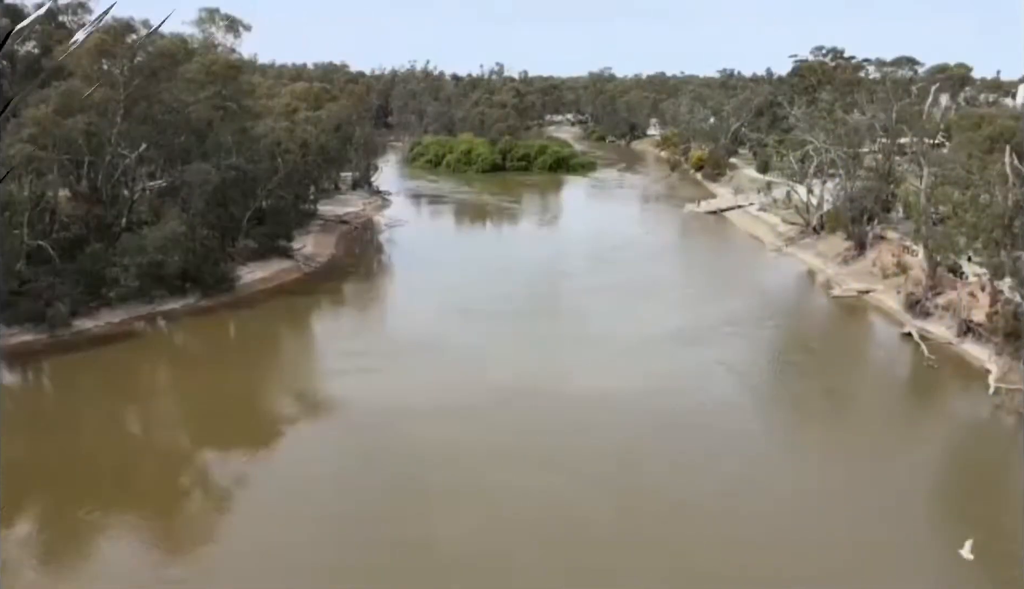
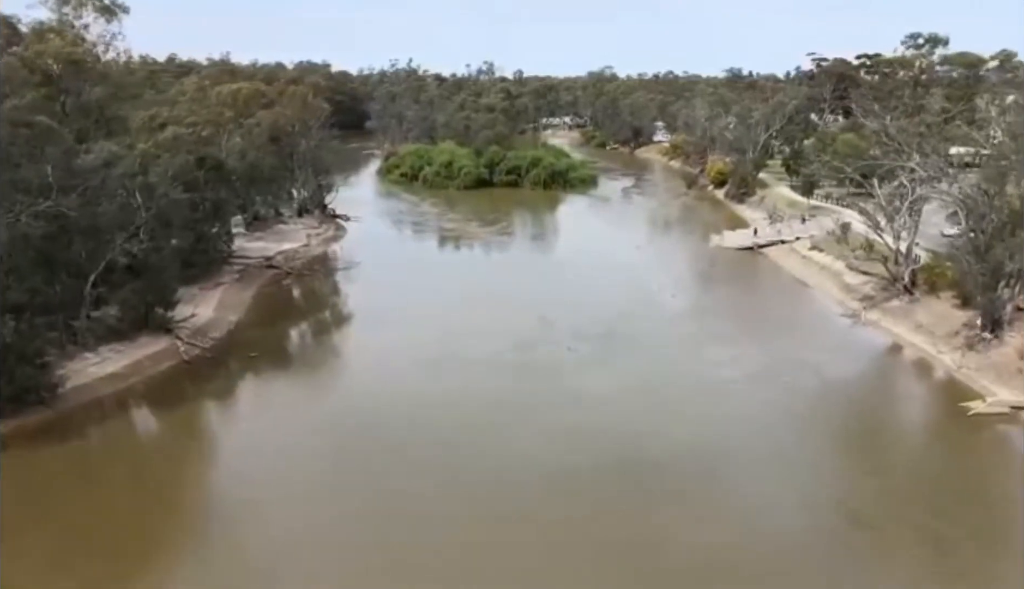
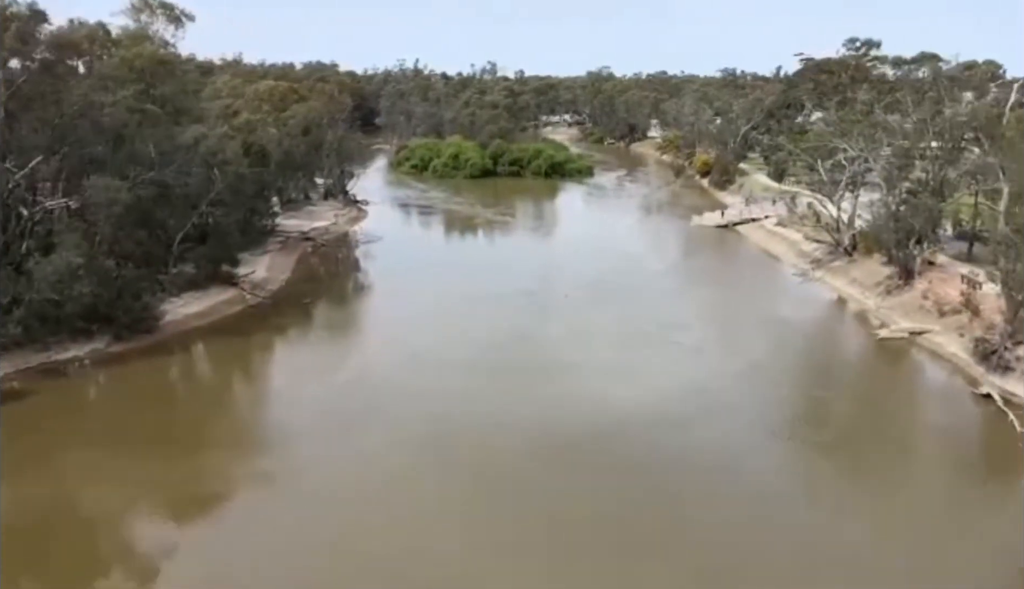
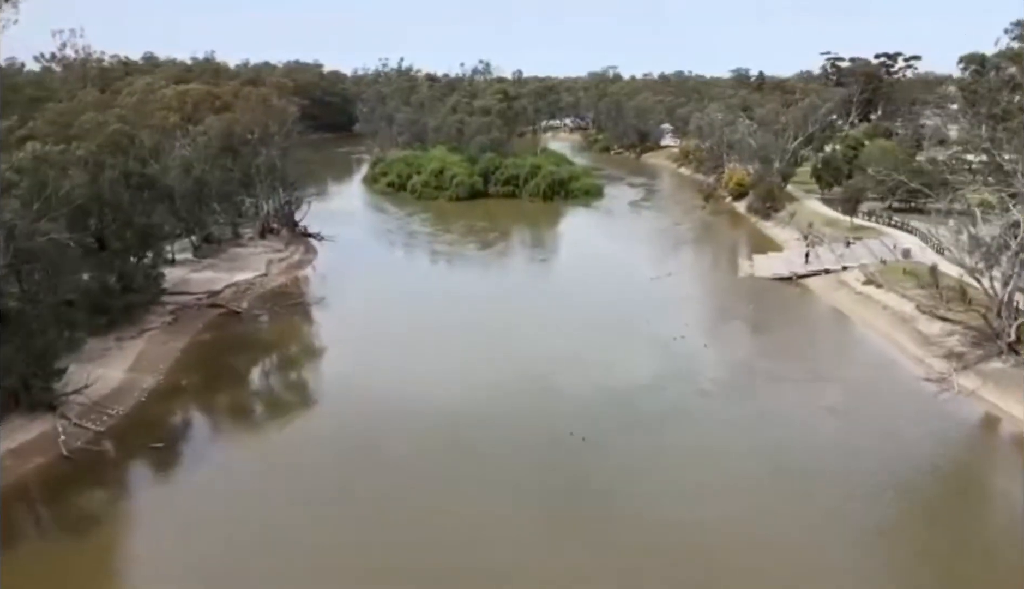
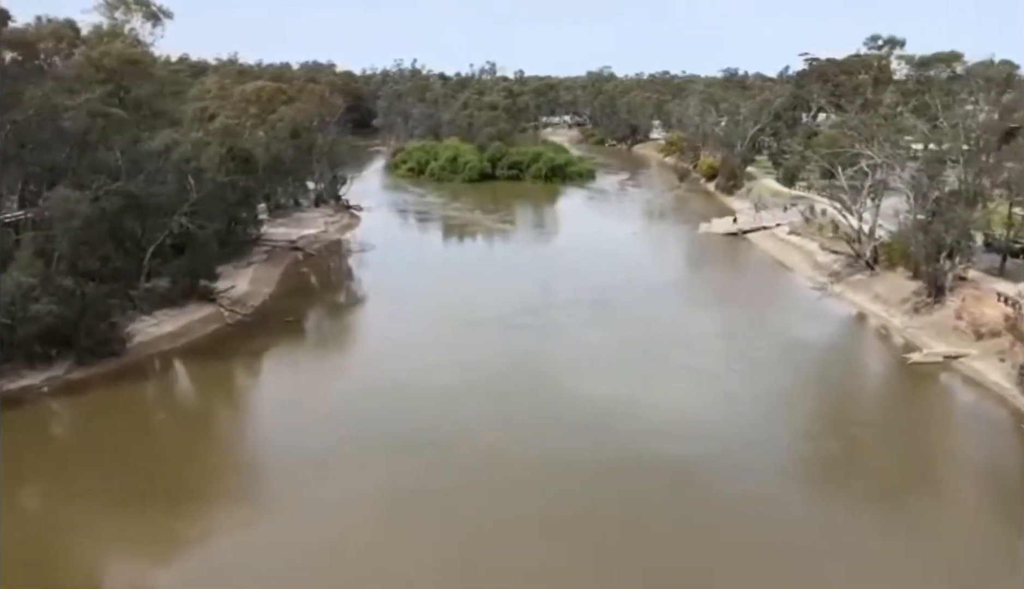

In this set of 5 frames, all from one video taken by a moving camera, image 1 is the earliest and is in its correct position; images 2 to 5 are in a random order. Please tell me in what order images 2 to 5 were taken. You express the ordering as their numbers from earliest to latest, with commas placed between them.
3, 5, 2, 4
